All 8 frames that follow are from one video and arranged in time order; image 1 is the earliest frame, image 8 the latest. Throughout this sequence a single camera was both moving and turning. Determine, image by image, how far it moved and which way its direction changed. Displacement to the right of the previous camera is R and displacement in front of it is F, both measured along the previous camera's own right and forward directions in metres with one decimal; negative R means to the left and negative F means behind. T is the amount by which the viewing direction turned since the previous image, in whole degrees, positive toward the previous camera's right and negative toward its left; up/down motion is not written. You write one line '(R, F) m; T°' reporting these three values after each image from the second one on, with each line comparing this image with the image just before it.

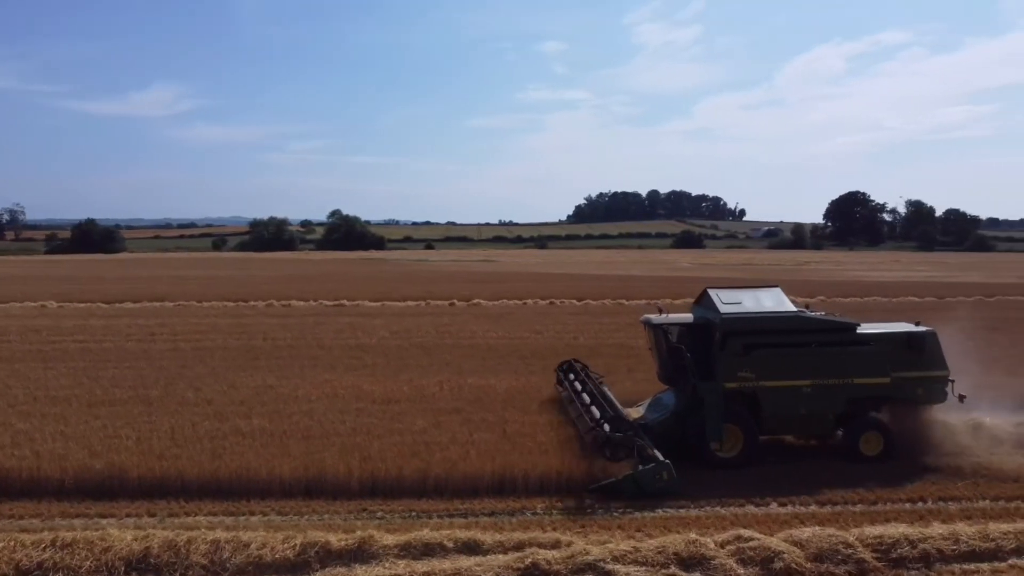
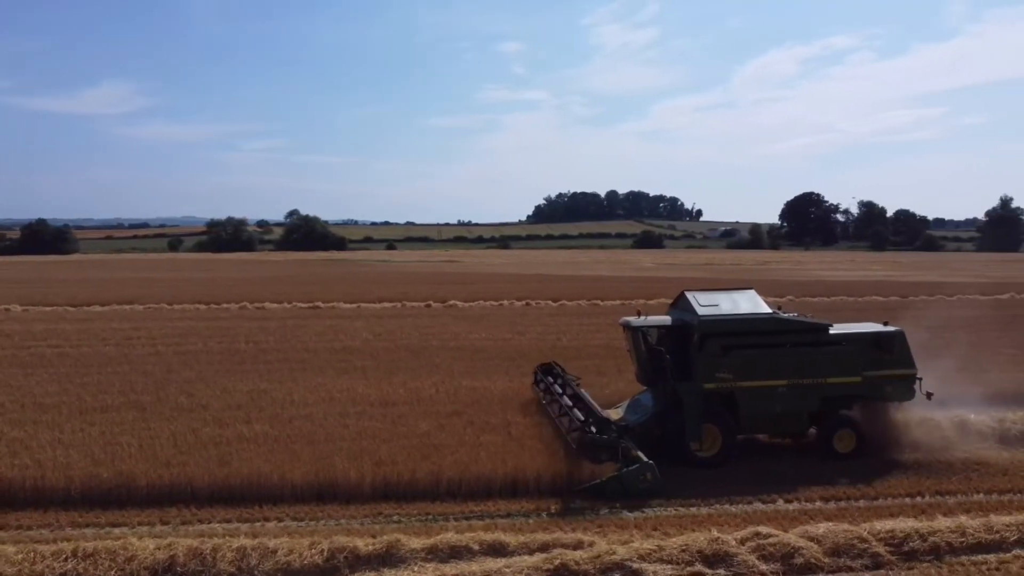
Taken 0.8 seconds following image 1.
(-0.6, -0.1) m; +3°
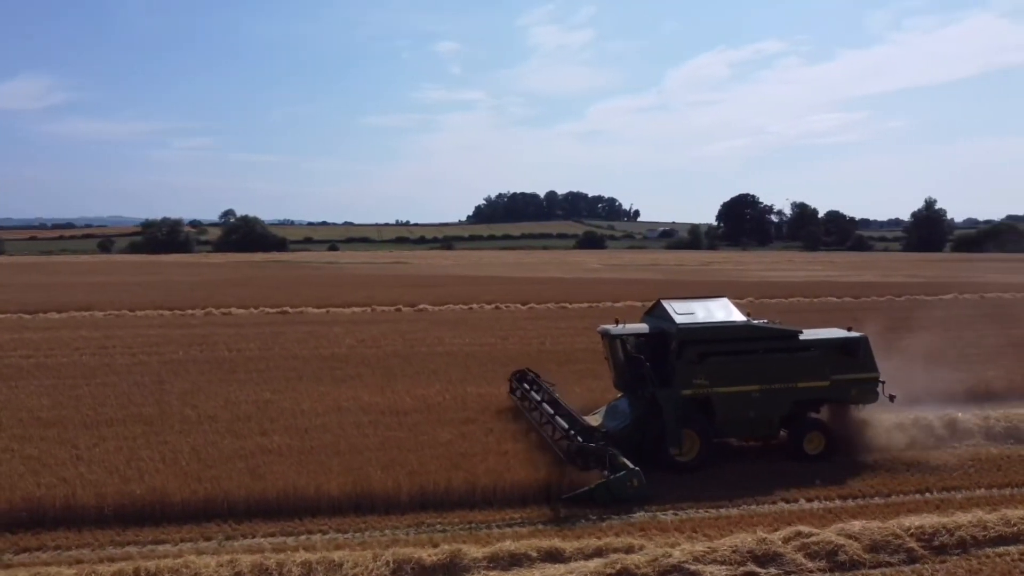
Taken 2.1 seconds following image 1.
(-1.1, -0.1) m; +4°
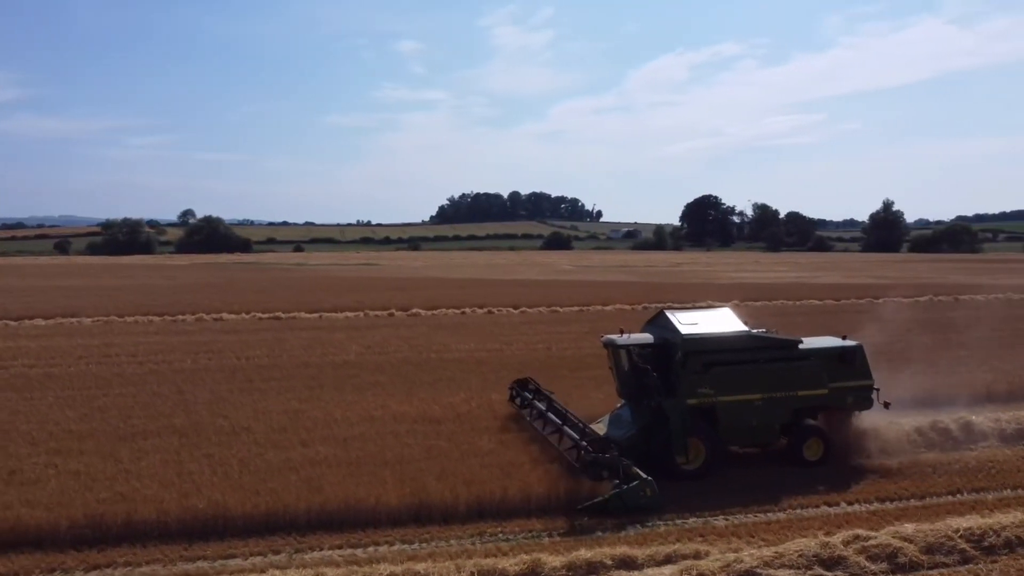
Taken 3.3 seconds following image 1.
(-1.0, -0.2) m; +3°
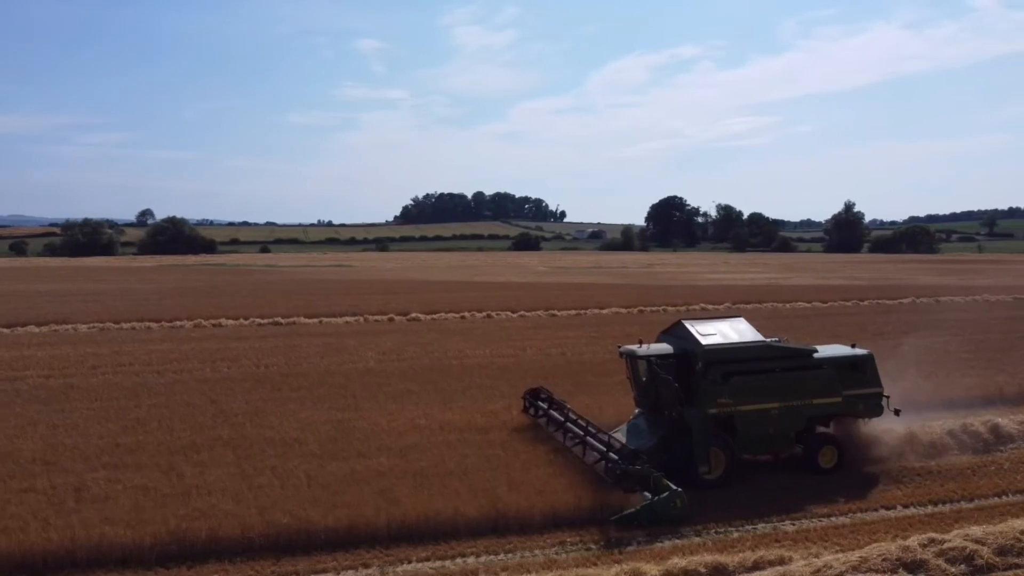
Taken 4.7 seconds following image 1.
(-1.3, -0.1) m; +3°
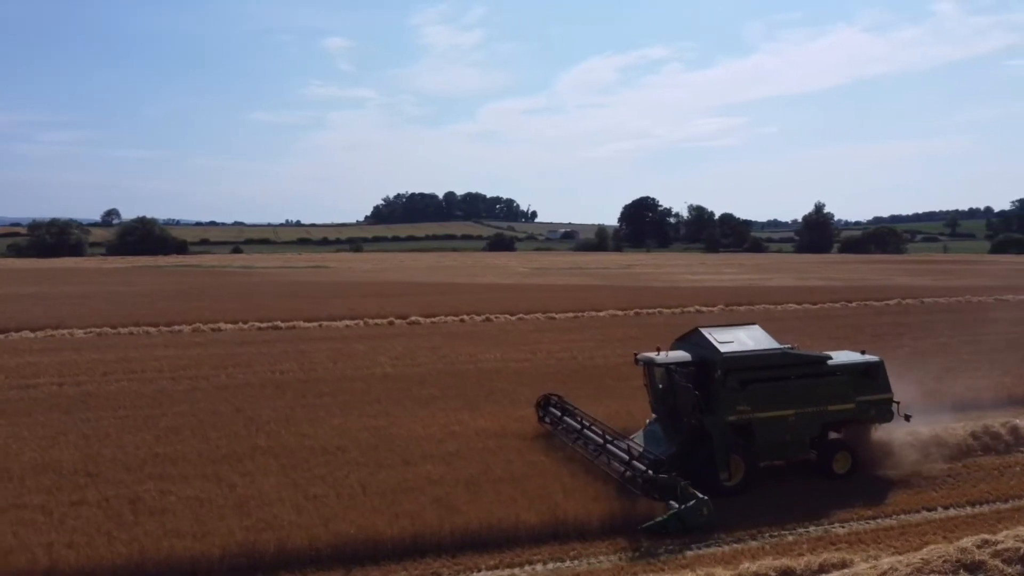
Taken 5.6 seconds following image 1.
(-1.0, -0.1) m; +2°
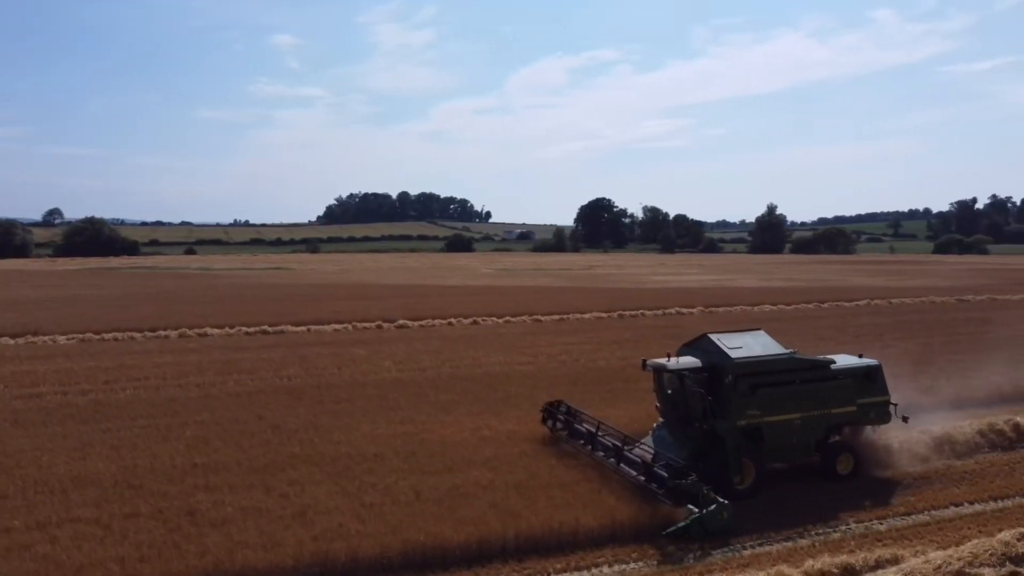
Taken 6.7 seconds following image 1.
(-1.2, -0.1) m; +3°
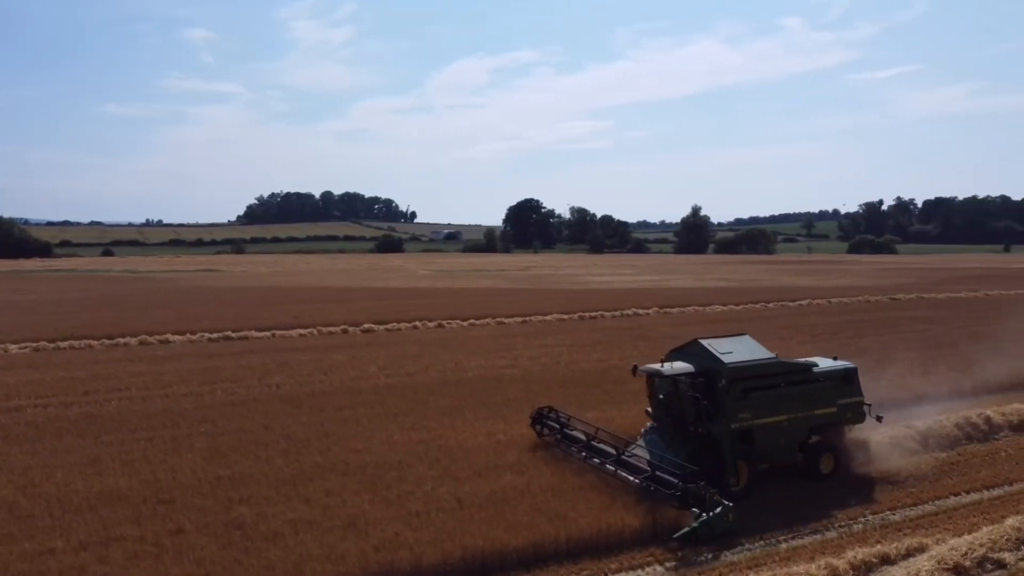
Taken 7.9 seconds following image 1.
(-1.4, -0.1) m; +5°
